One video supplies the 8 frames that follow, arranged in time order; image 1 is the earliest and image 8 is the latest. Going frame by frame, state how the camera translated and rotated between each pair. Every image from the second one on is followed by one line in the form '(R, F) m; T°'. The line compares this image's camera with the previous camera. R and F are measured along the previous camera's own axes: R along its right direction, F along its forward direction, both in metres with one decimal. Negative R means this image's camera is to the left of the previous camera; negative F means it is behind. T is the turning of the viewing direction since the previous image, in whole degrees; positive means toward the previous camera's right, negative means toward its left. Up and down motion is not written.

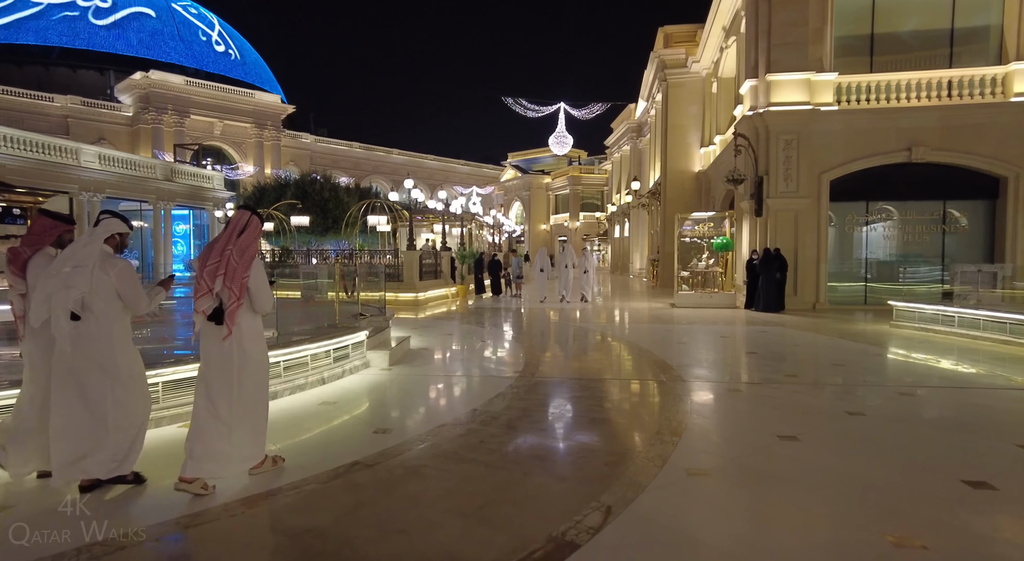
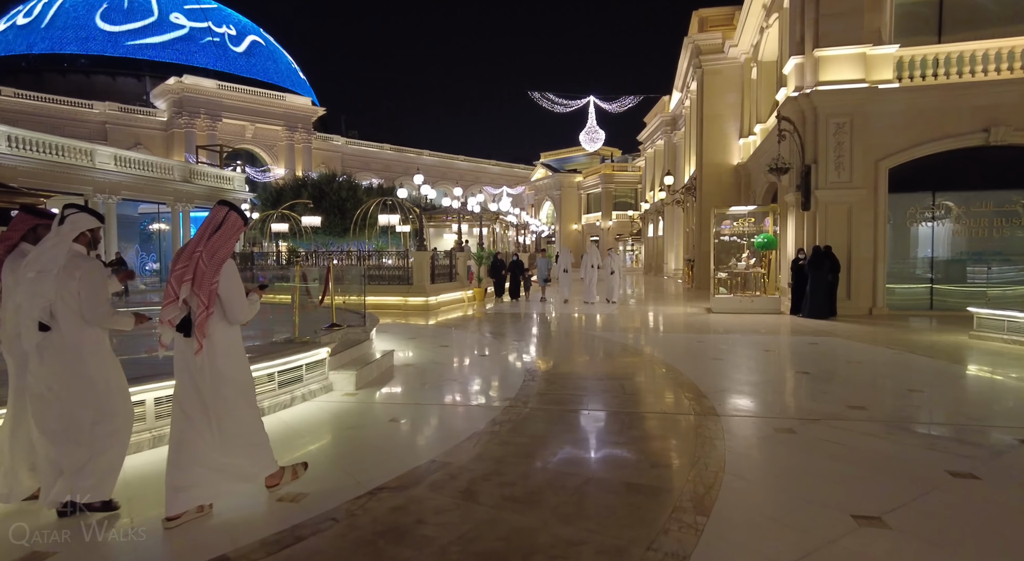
(+0.4, +1.2) m; -3°
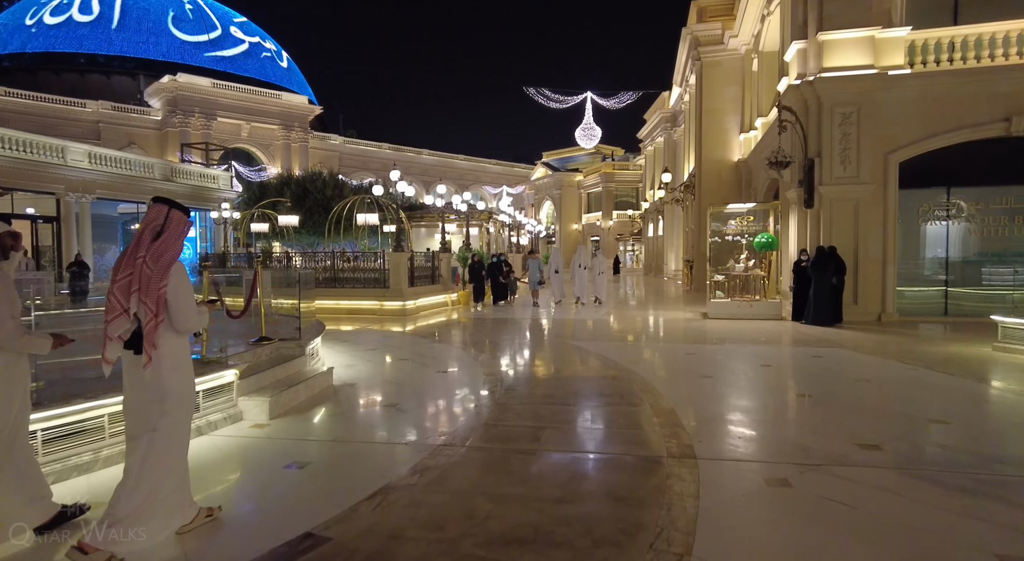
(+0.5, +0.9) m; 0°
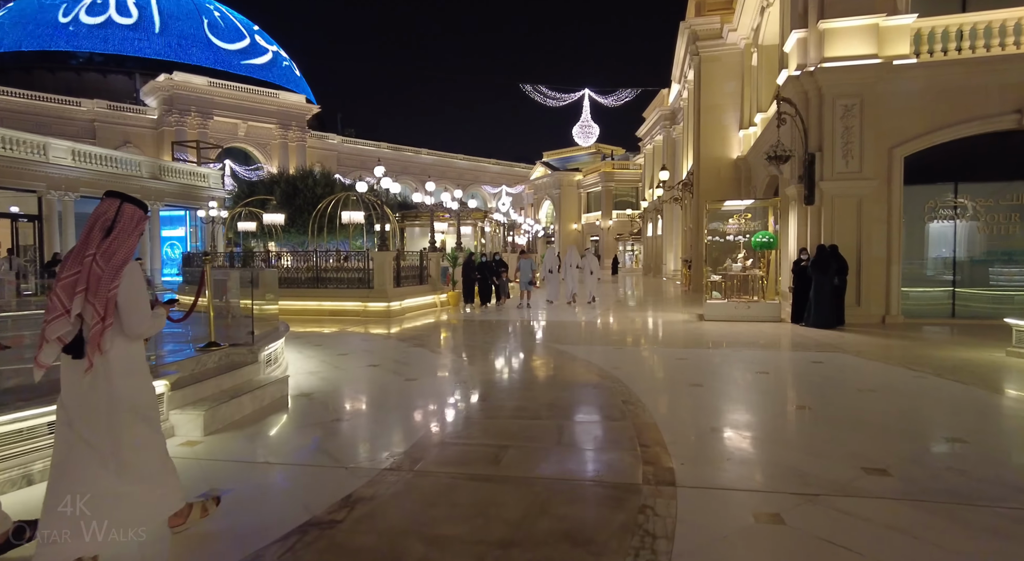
(+0.3, +0.5) m; 0°
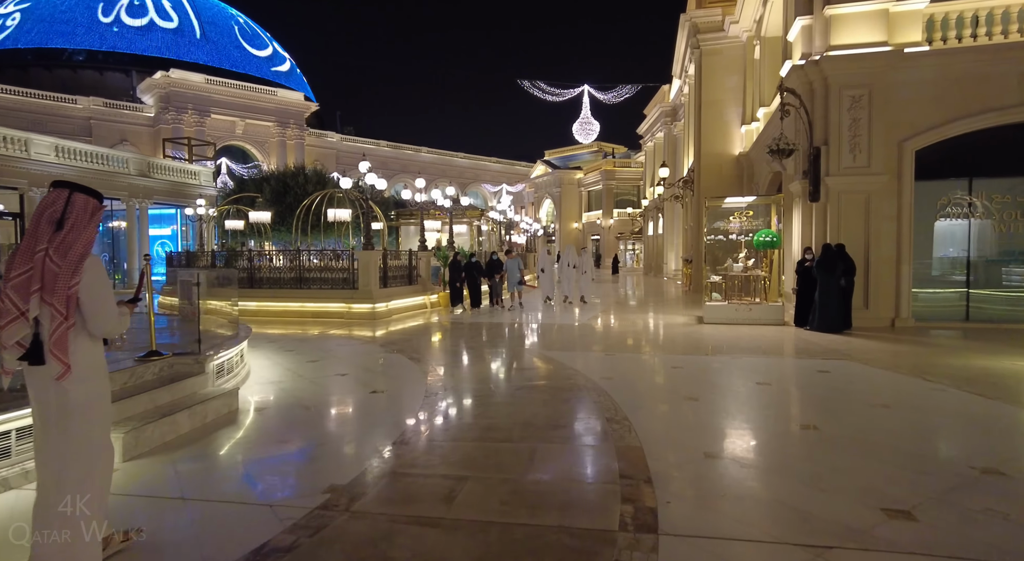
(+0.2, +0.5) m; 0°
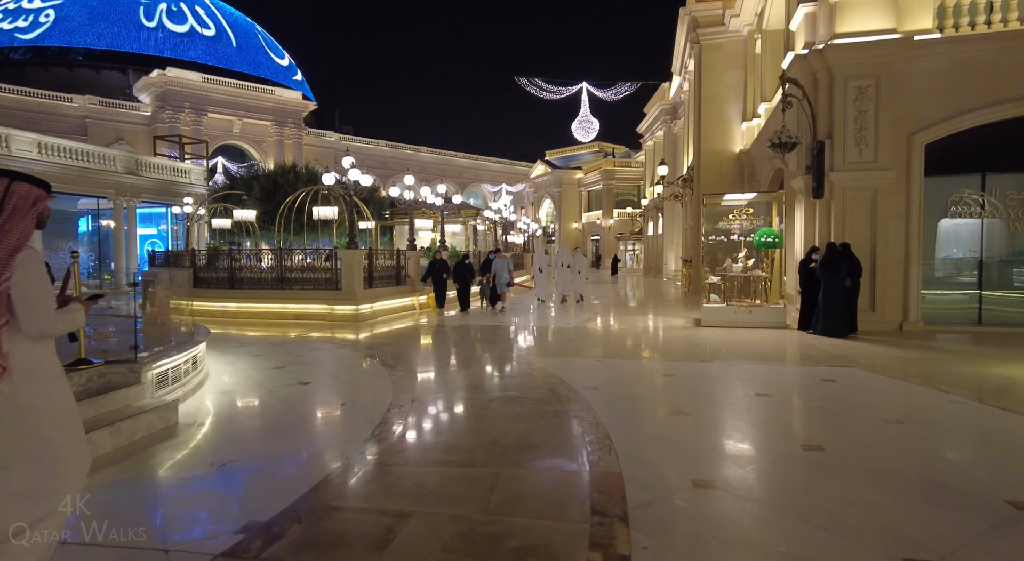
(+0.2, +0.5) m; 0°
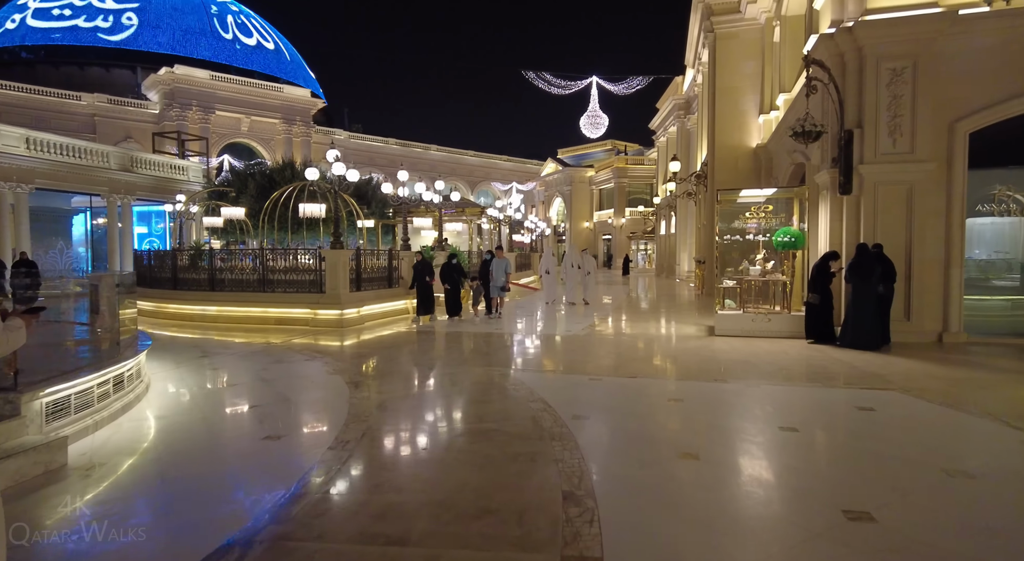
(+0.3, +0.9) m; -1°
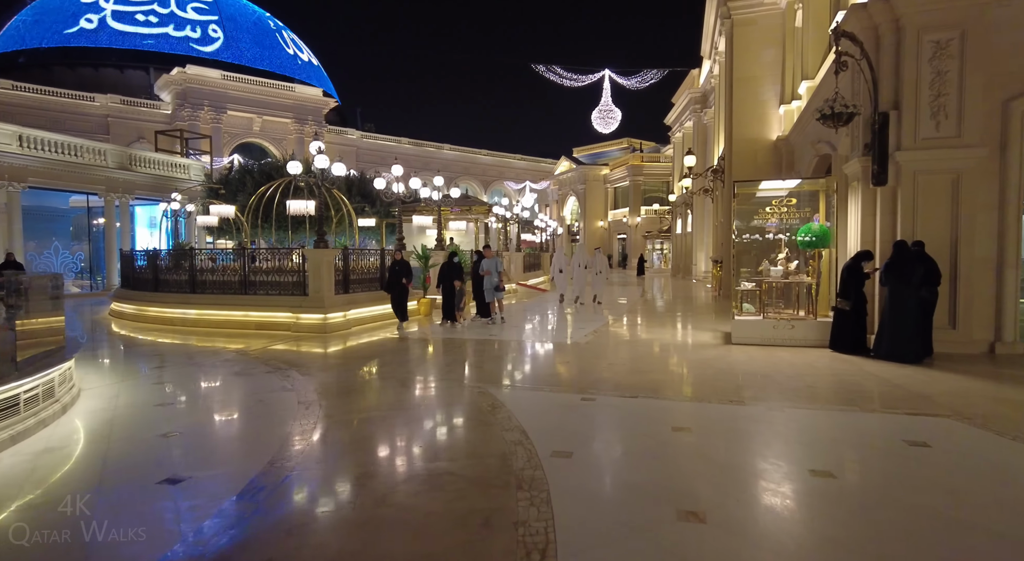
(+0.3, +0.9) m; -2°
